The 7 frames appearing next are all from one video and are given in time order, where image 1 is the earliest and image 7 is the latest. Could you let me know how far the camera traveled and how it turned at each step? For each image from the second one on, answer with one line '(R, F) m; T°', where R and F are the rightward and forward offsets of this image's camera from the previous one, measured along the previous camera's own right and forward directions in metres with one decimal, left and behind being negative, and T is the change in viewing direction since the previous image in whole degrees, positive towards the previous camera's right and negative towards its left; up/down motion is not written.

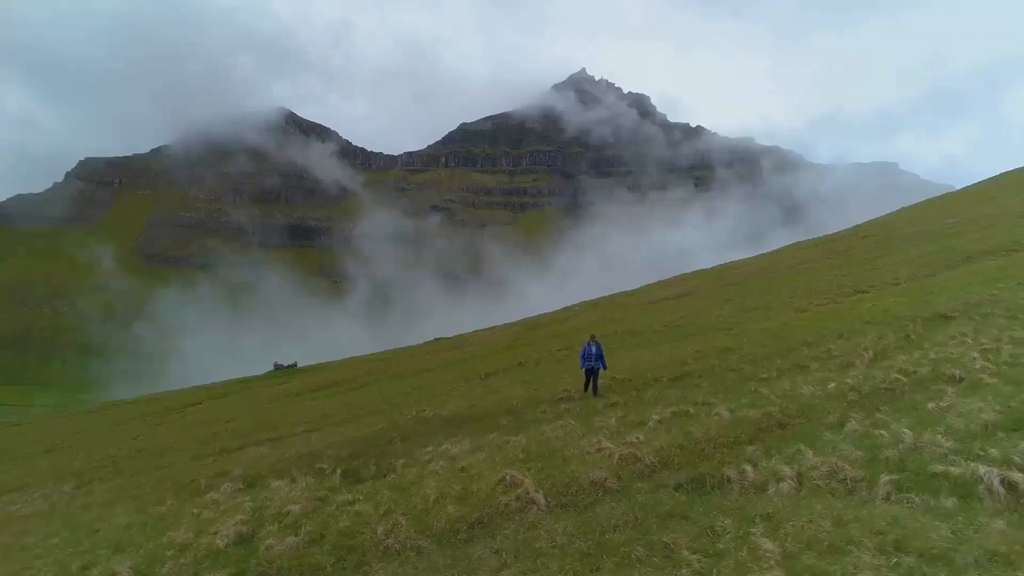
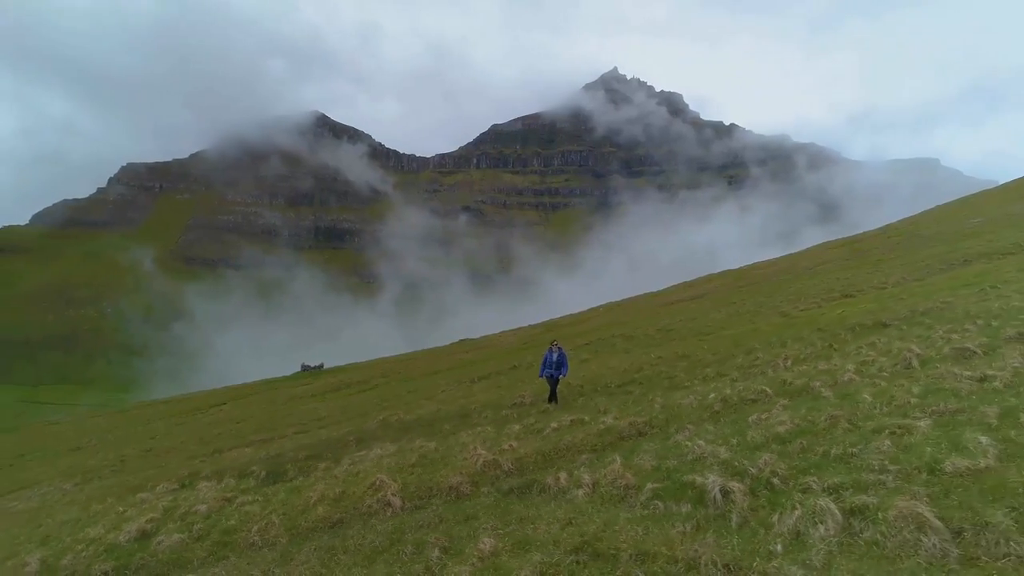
(+3.6, -1.2) m; -2°
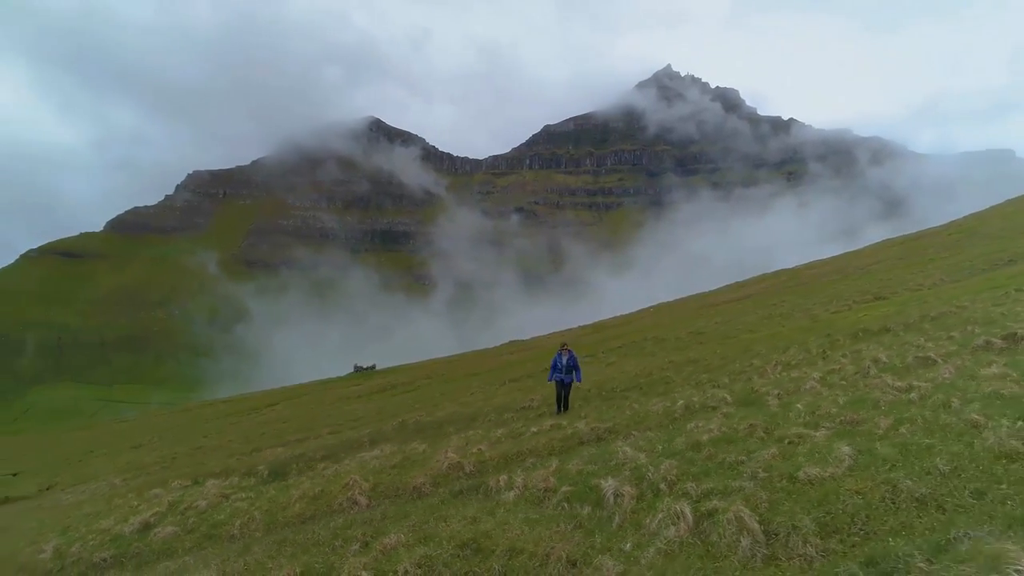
(+2.2, -0.9) m; -4°
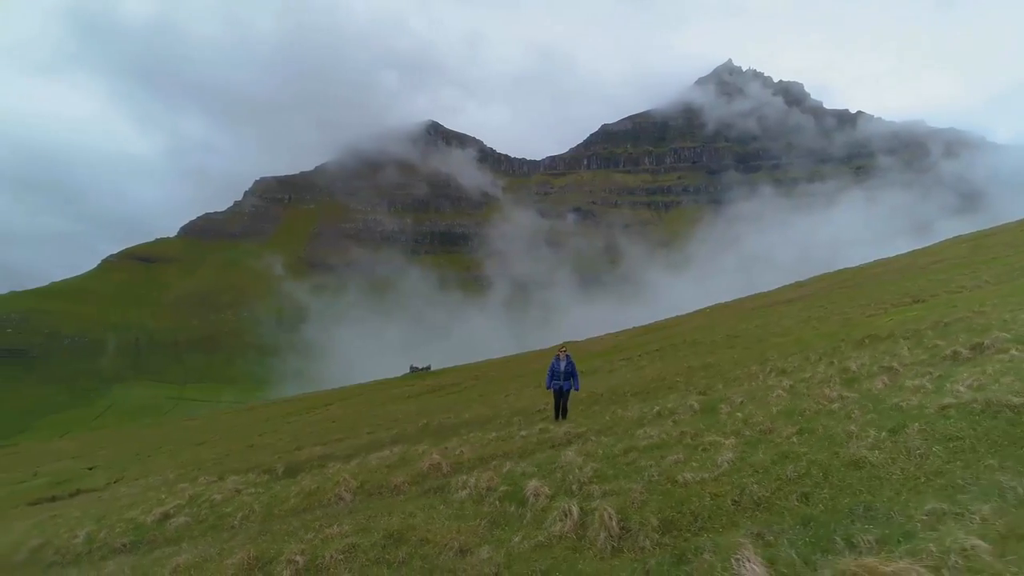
(+2.2, -1.2) m; -5°
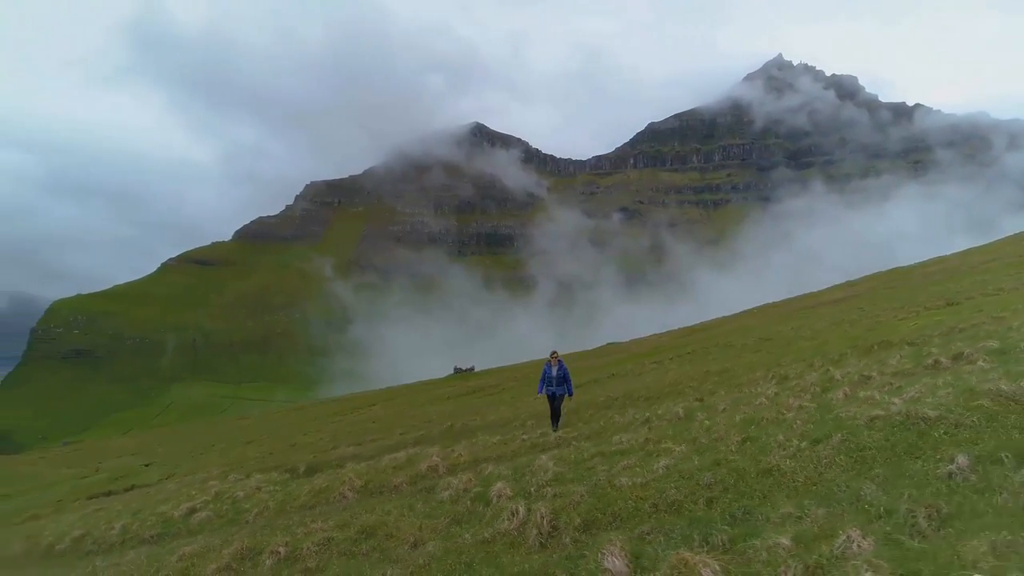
(+1.5, -1.1) m; -4°
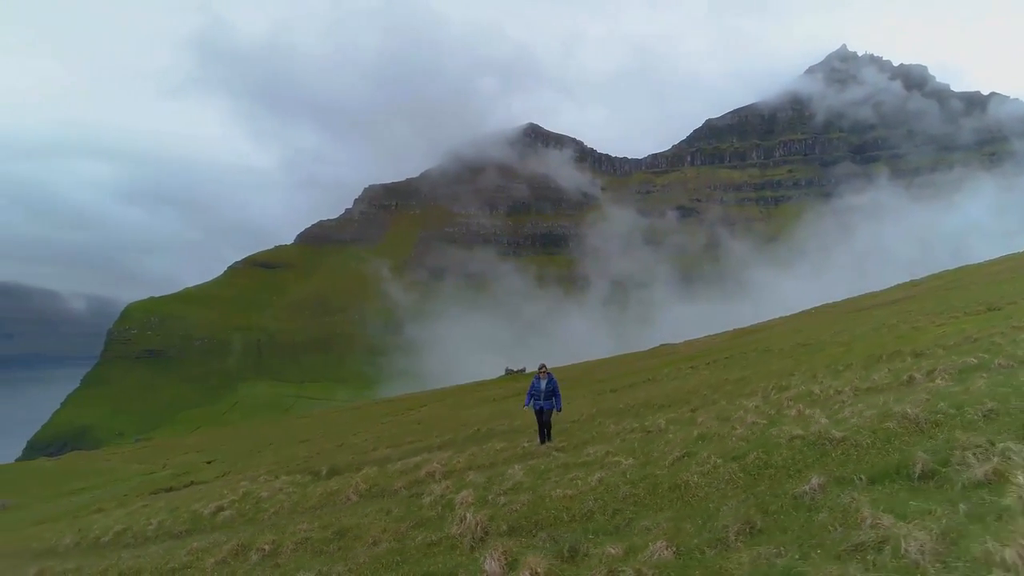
(+1.9, -1.3) m; -4°
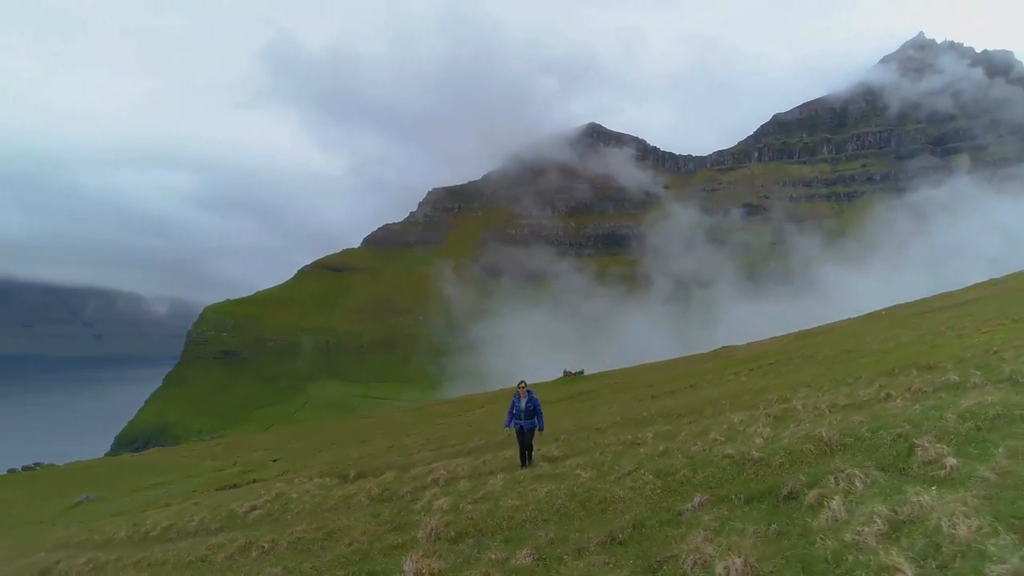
(+2.1, -1.5) m; -5°
